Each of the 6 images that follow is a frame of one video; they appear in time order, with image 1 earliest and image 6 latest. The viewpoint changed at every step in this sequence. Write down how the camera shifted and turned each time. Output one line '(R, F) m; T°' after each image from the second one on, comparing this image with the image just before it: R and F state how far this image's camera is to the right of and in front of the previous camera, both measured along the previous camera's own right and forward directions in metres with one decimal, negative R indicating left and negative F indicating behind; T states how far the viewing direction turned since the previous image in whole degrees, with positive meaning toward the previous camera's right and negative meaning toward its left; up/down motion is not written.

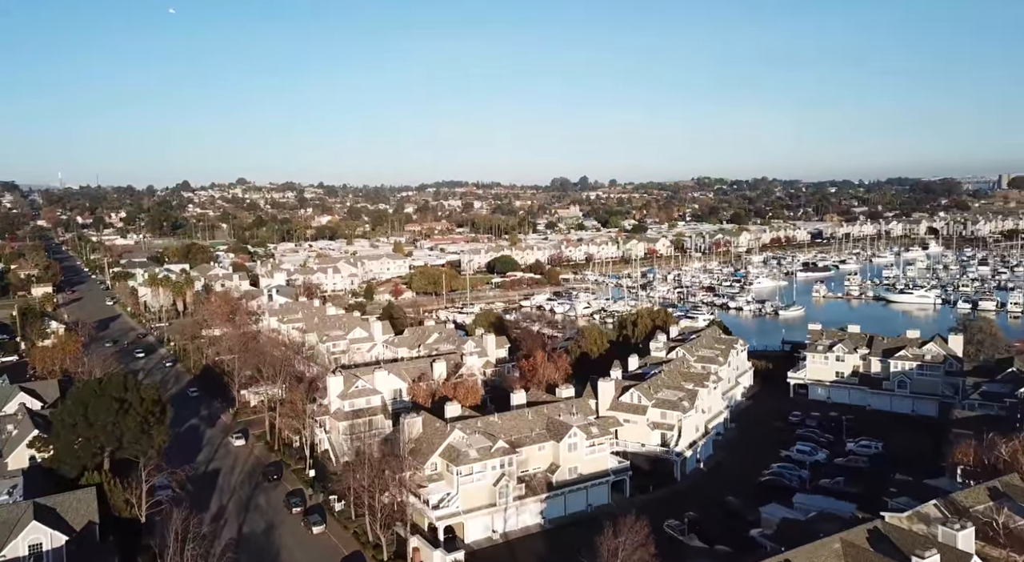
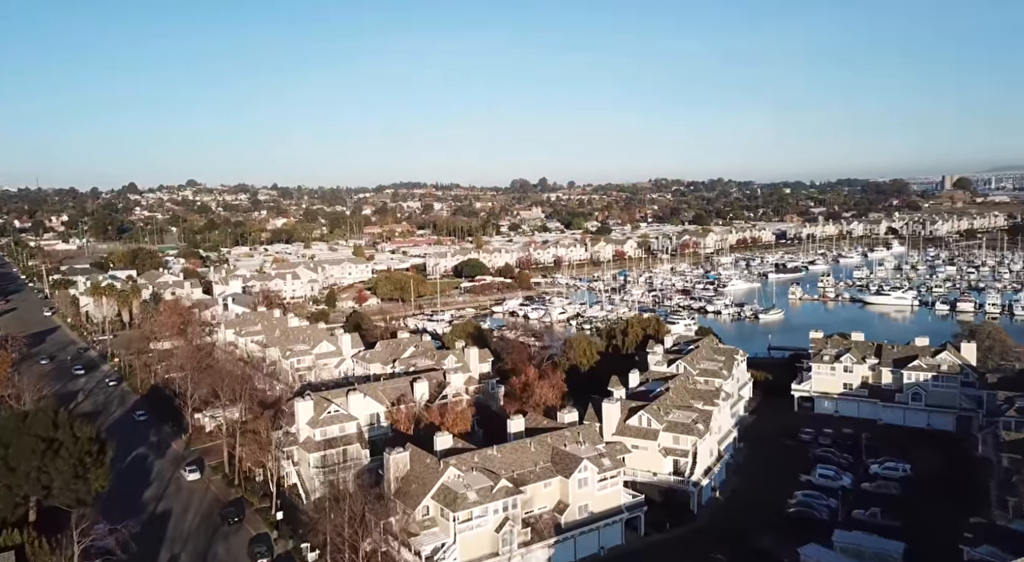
(-1.0, +2.6) m; +3°
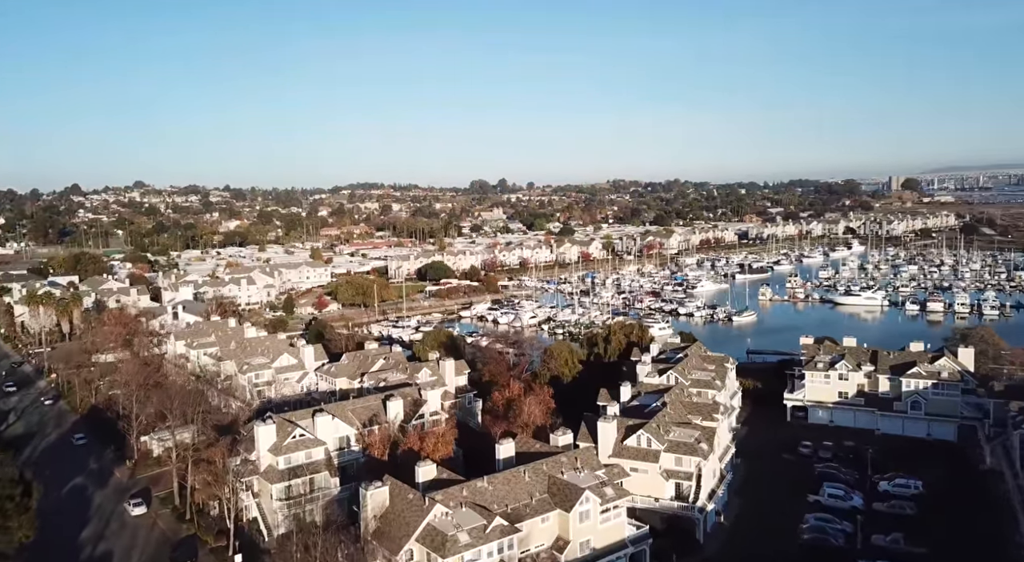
(-0.7, +2.0) m; +3°
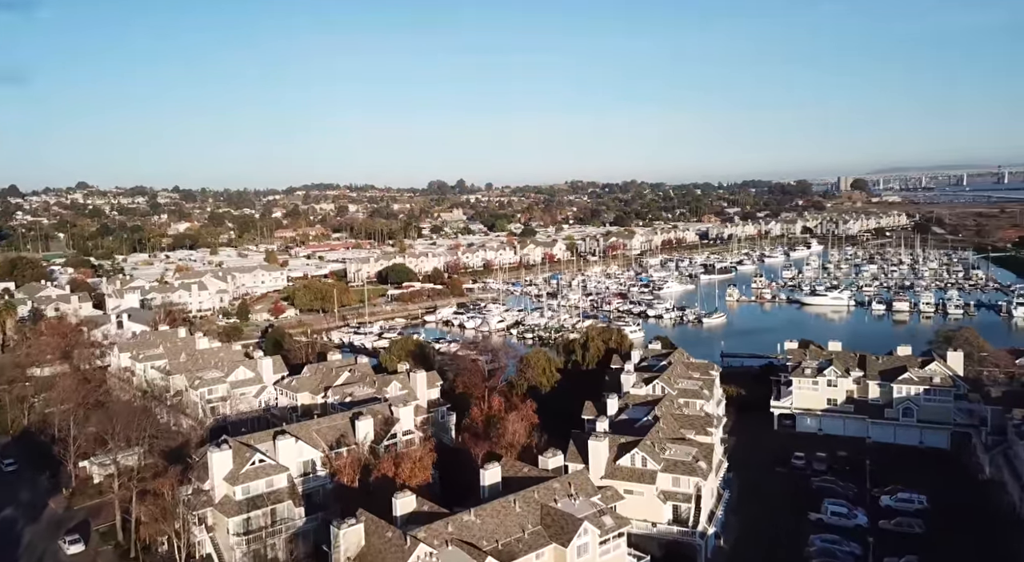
(-0.6, +1.6) m; +3°
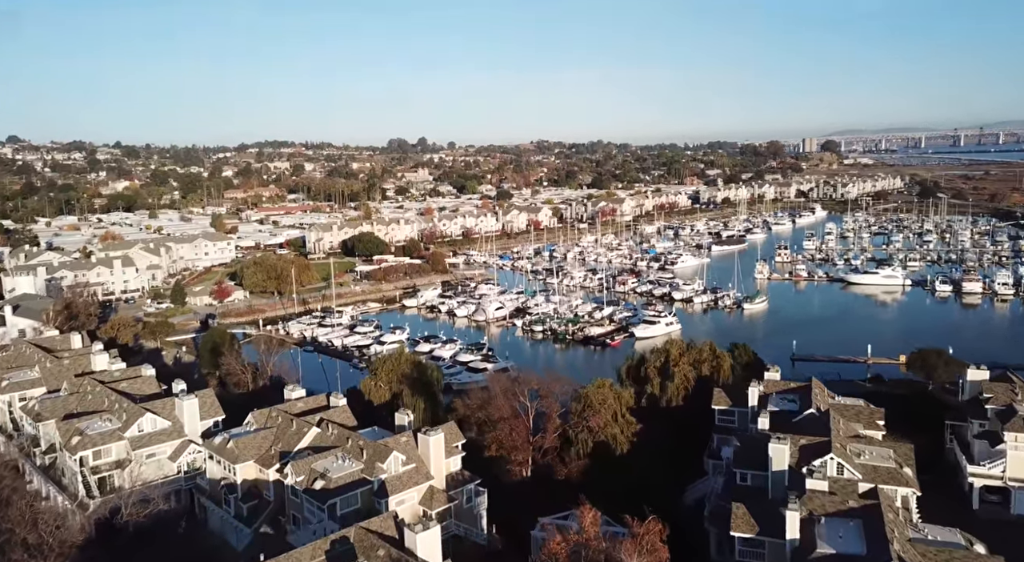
(-2.3, +9.9) m; +3°
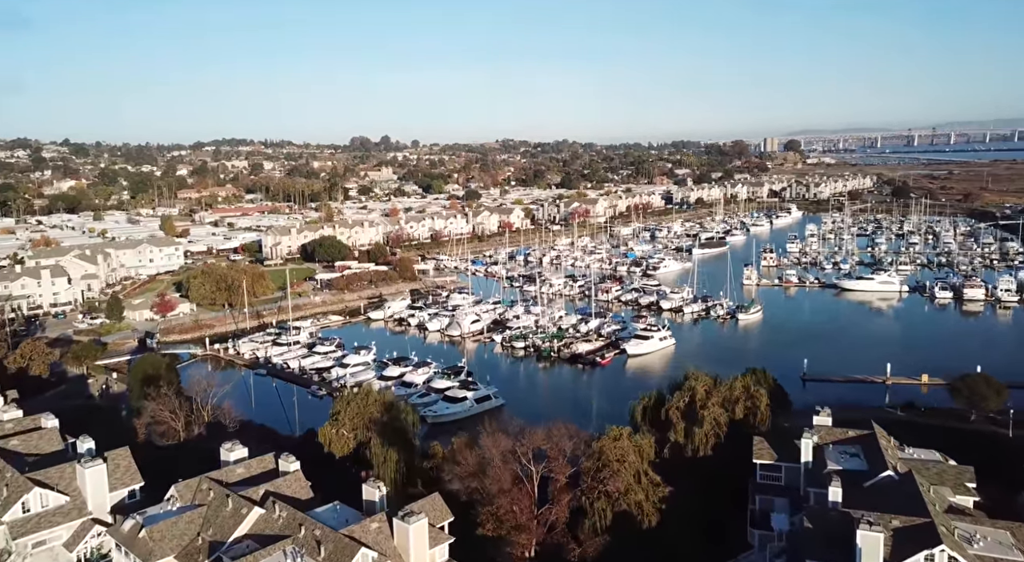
(-0.6, +3.8) m; +3°
